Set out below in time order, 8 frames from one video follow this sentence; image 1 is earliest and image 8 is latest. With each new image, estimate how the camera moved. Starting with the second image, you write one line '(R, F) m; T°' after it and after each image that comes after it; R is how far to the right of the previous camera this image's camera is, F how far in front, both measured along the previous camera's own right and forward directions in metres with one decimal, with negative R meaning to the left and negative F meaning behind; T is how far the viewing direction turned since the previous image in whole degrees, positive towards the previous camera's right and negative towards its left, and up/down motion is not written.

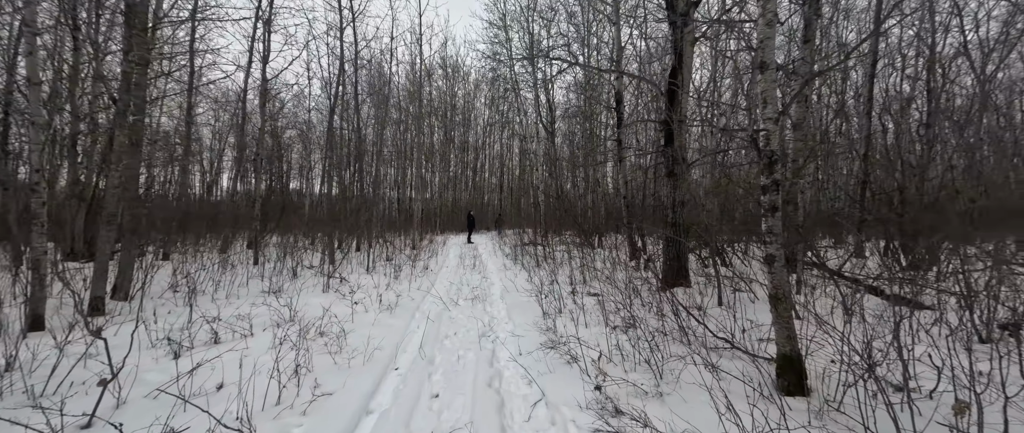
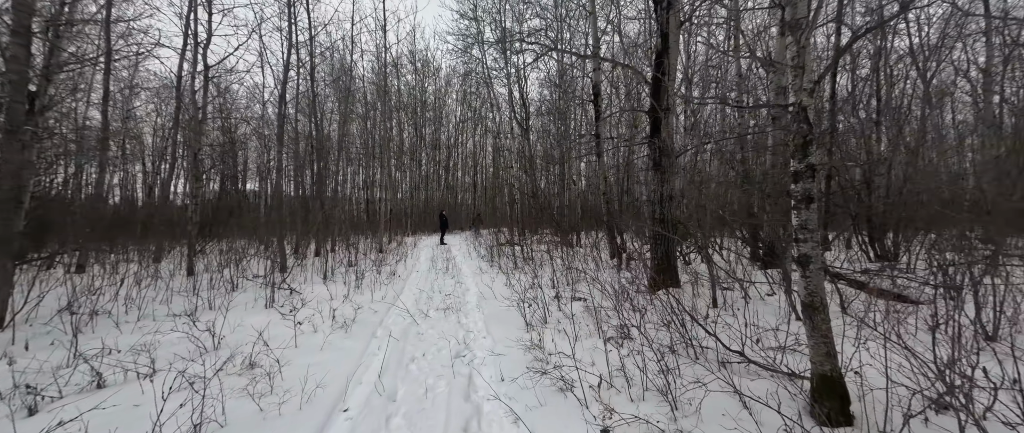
(0.0, +0.6) m; +4°
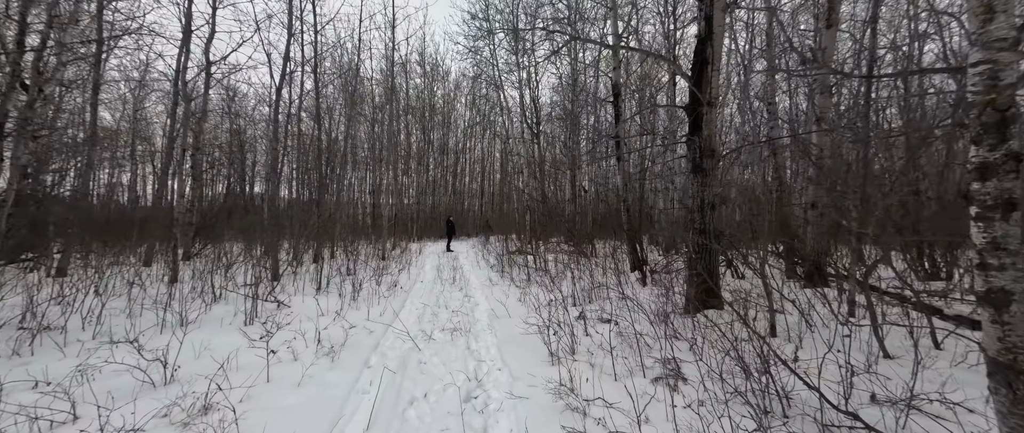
(-0.2, +0.6) m; -1°
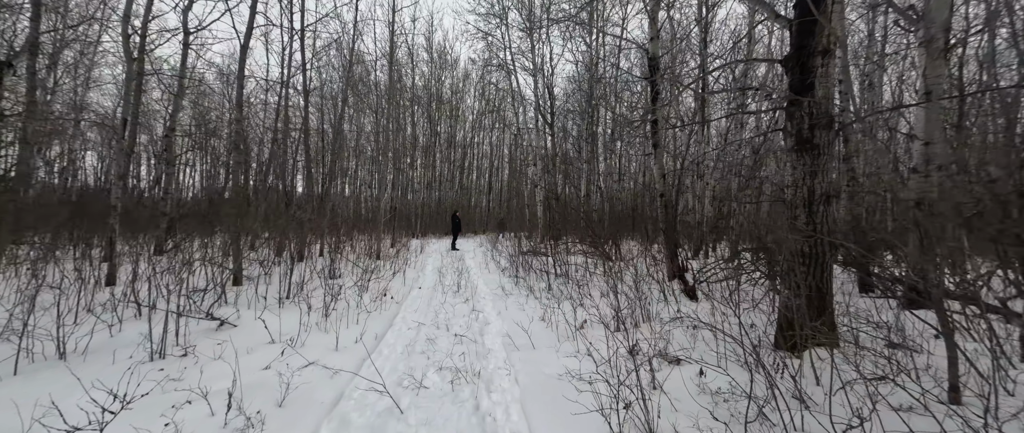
(-0.2, +1.3) m; -1°
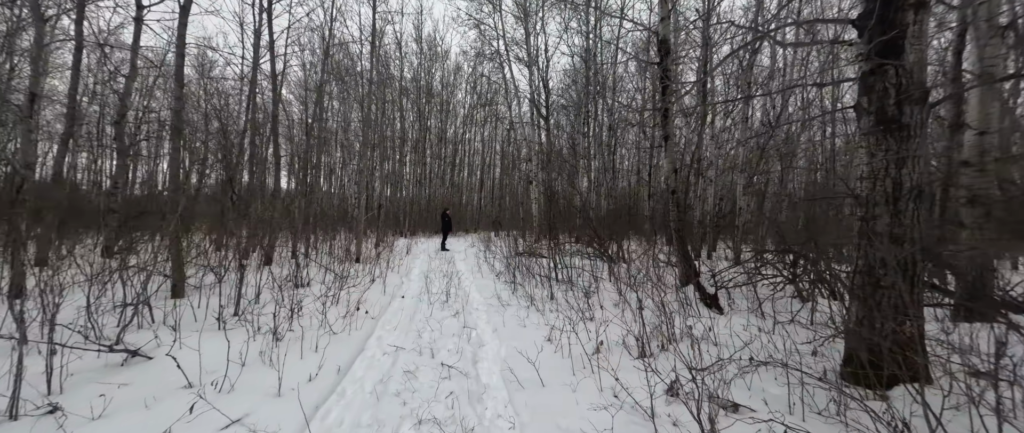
(-0.1, +0.8) m; +1°
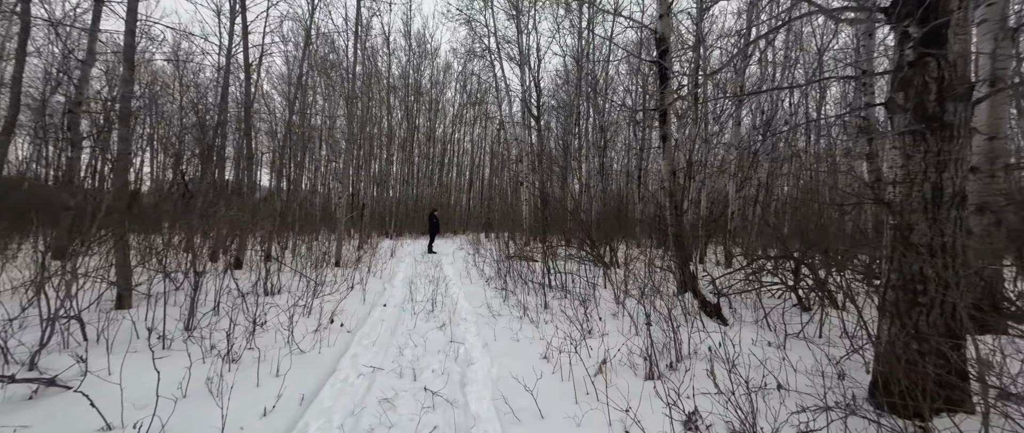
(-0.1, +0.3) m; +2°
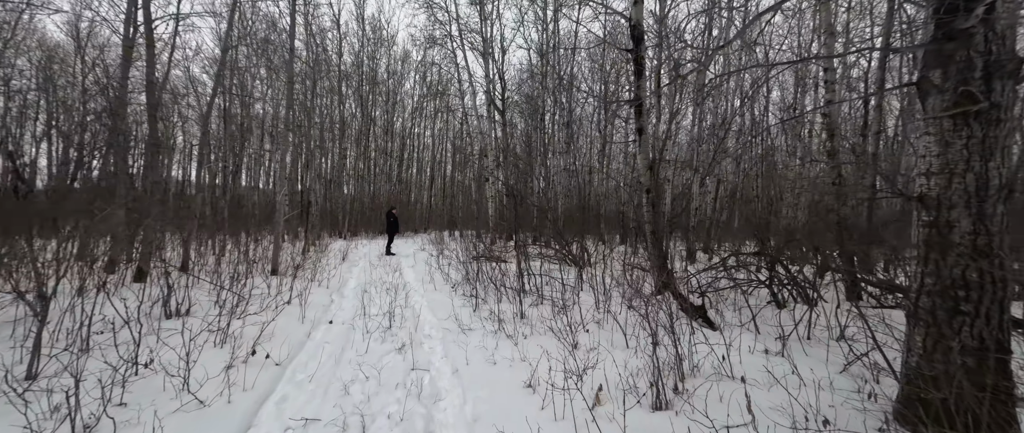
(-0.1, +0.6) m; +6°
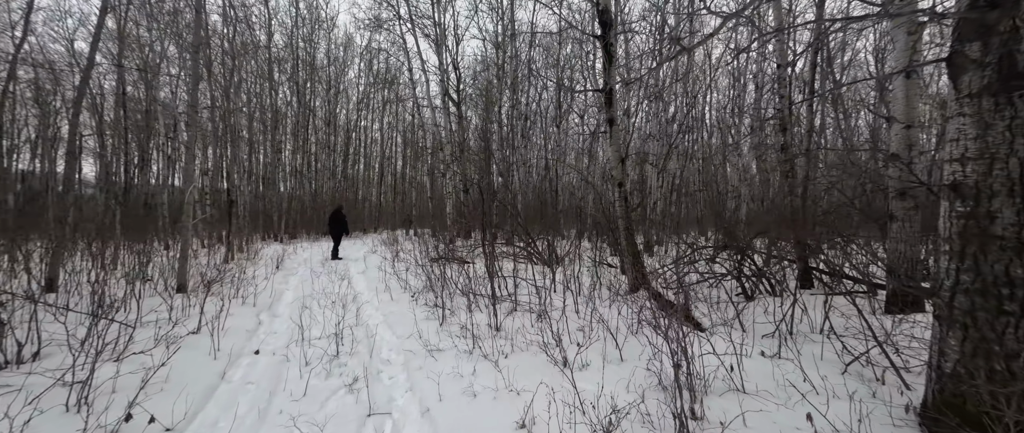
(-0.2, +0.6) m; +8°
